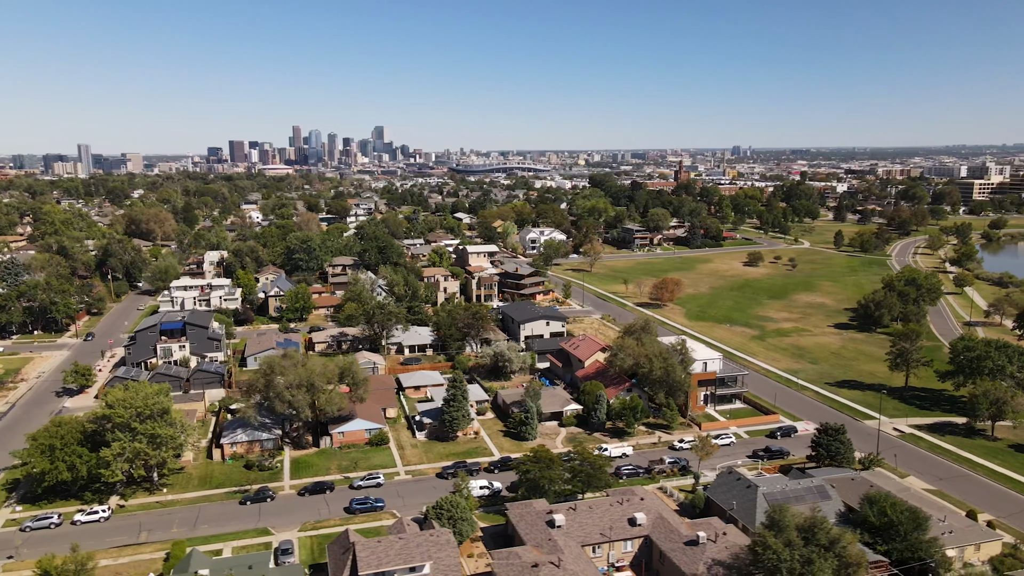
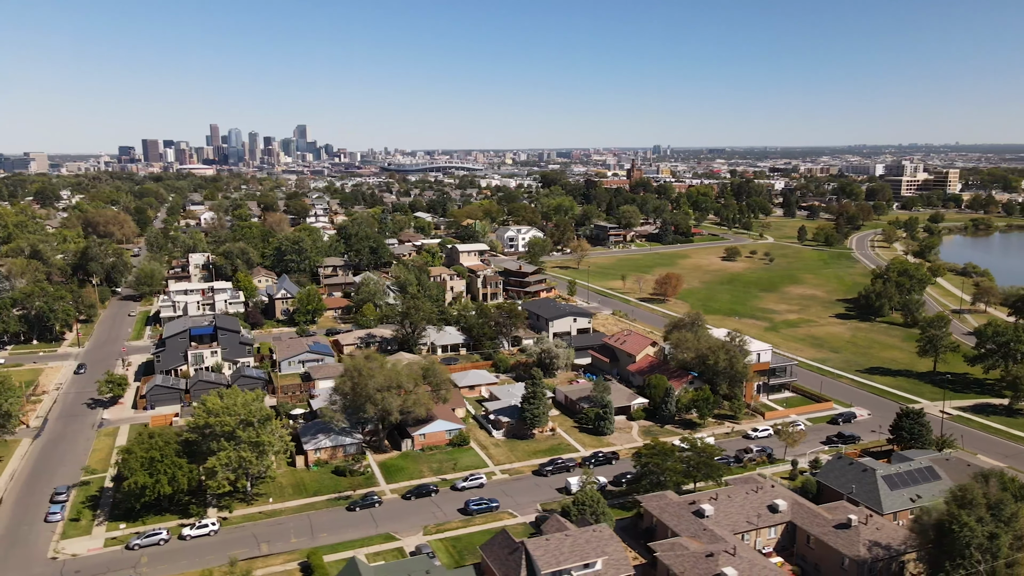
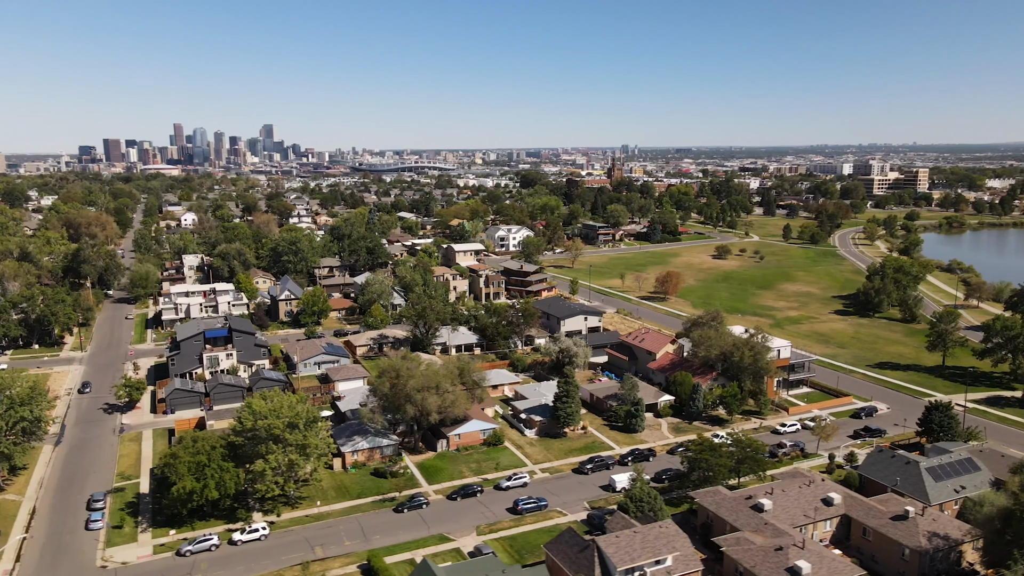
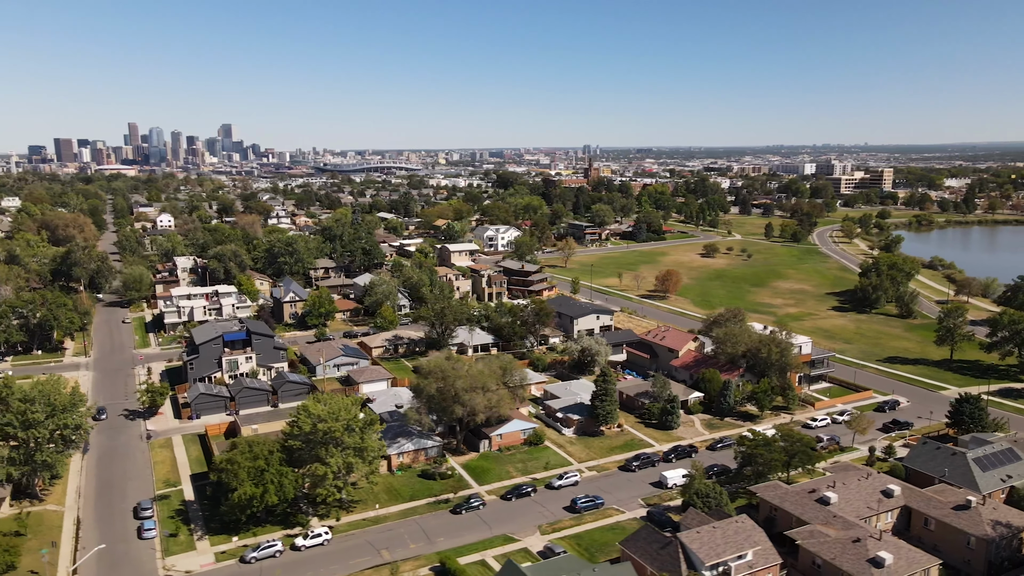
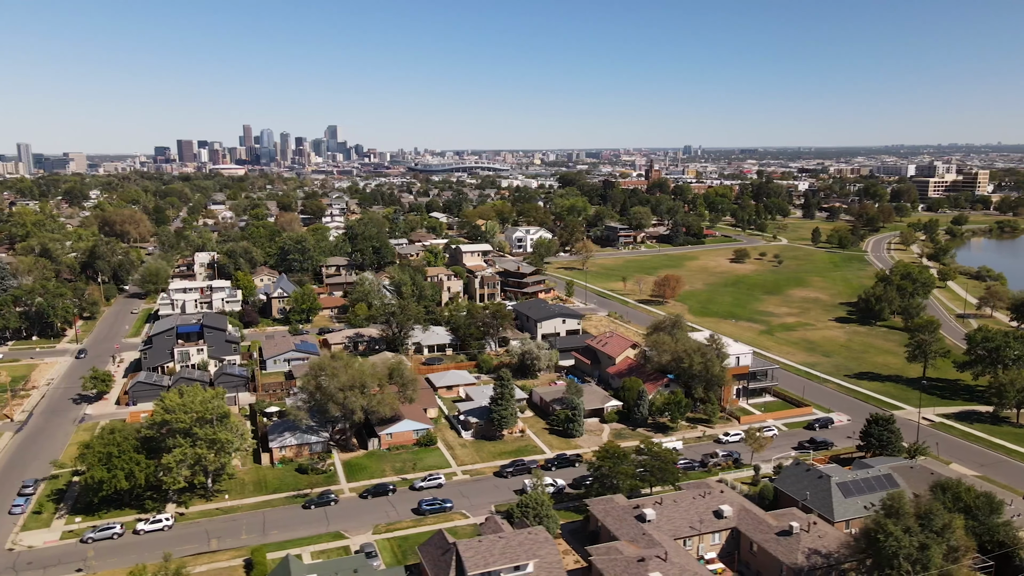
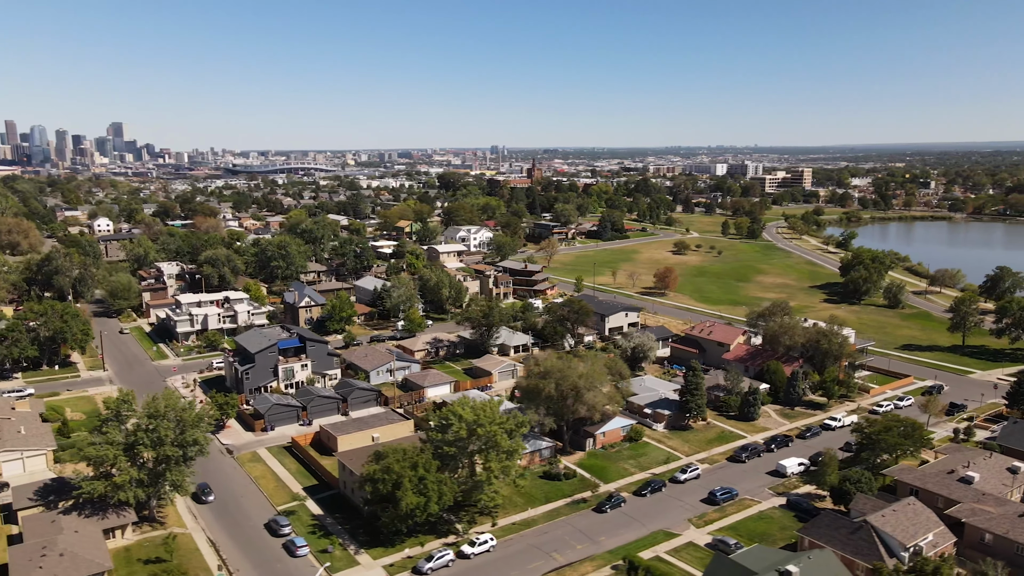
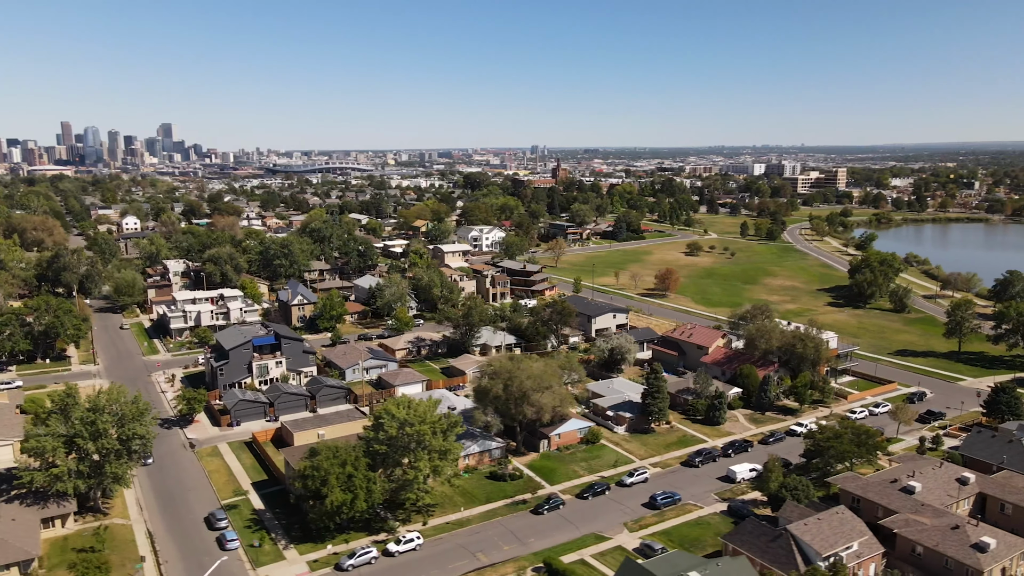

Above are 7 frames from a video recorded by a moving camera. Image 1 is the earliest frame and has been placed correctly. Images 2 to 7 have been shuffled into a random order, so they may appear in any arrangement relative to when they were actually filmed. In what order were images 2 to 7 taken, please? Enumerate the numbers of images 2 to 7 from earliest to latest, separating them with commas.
5, 2, 3, 4, 7, 6
